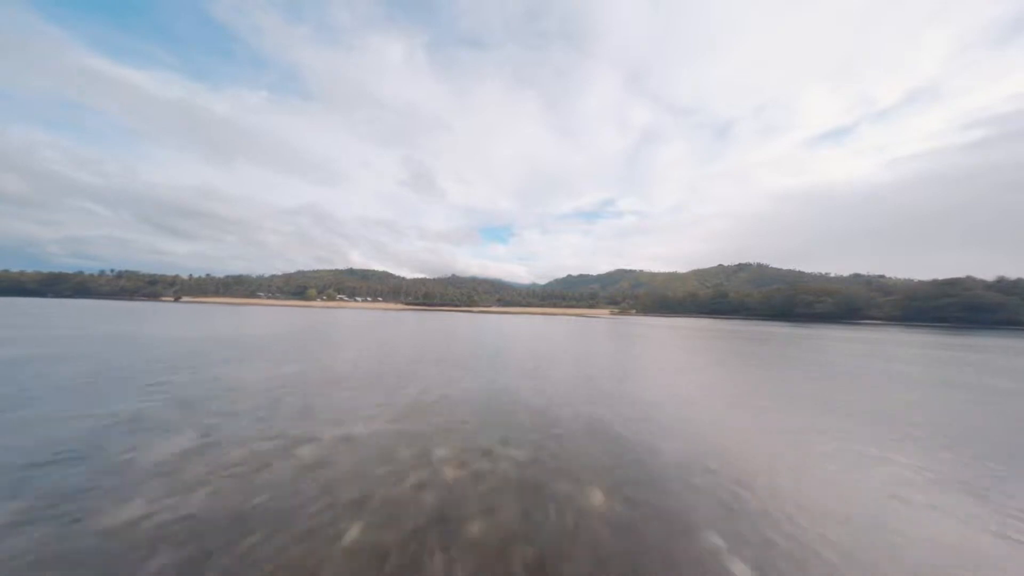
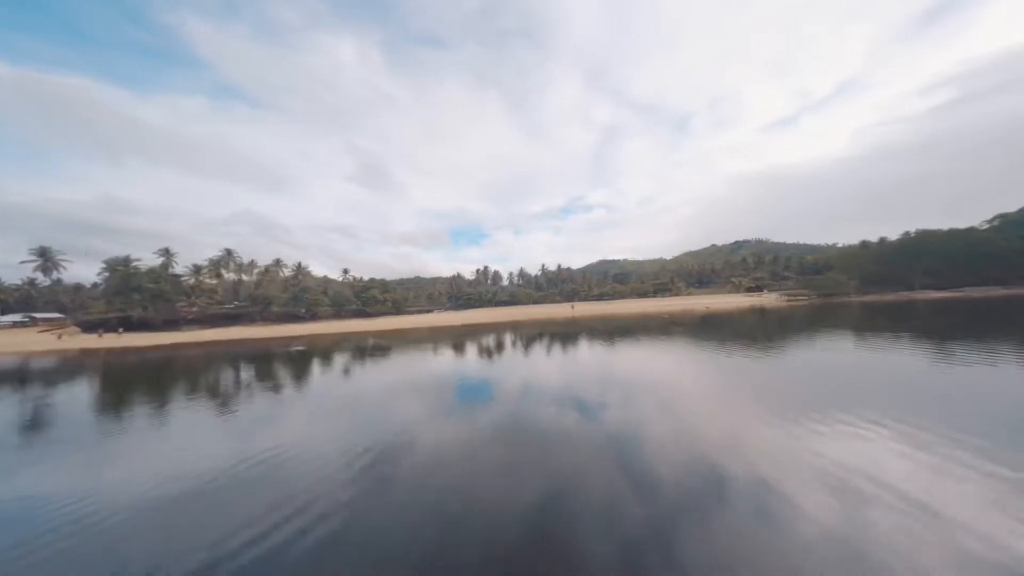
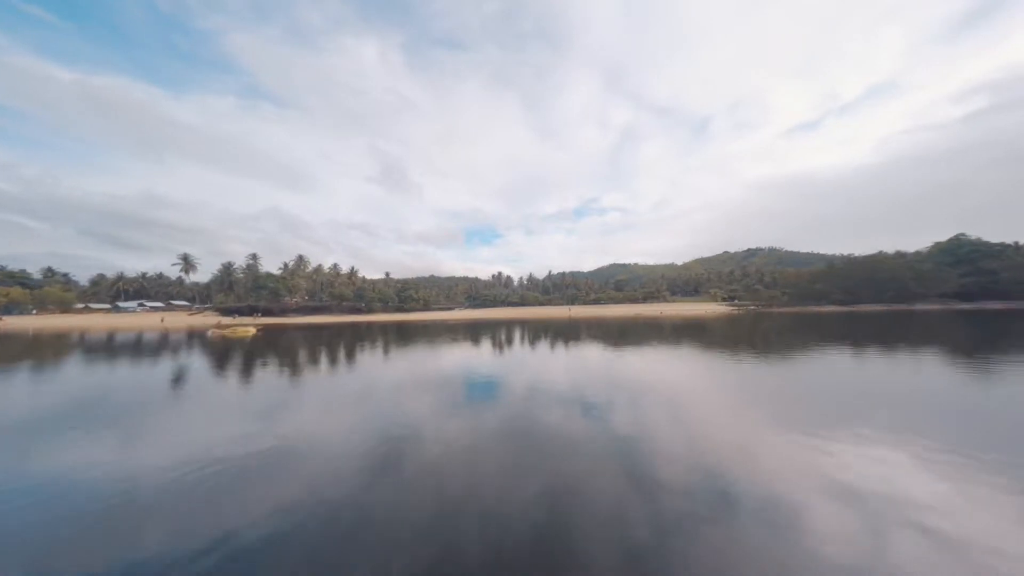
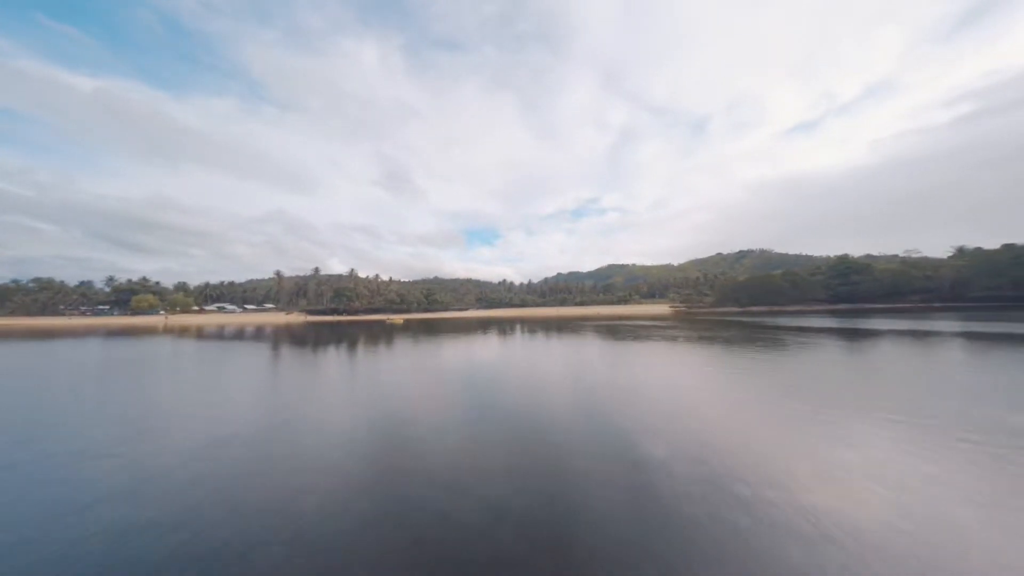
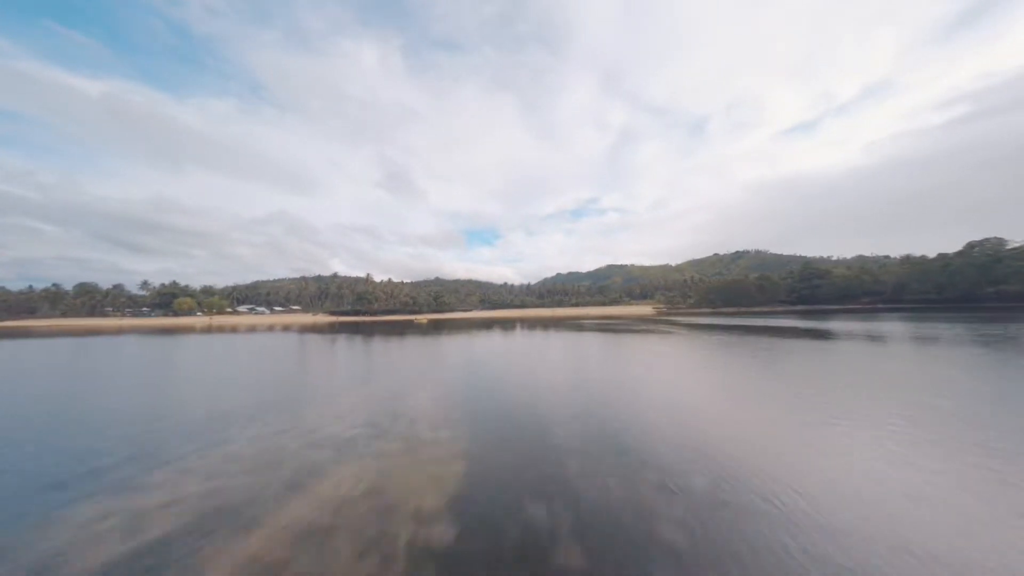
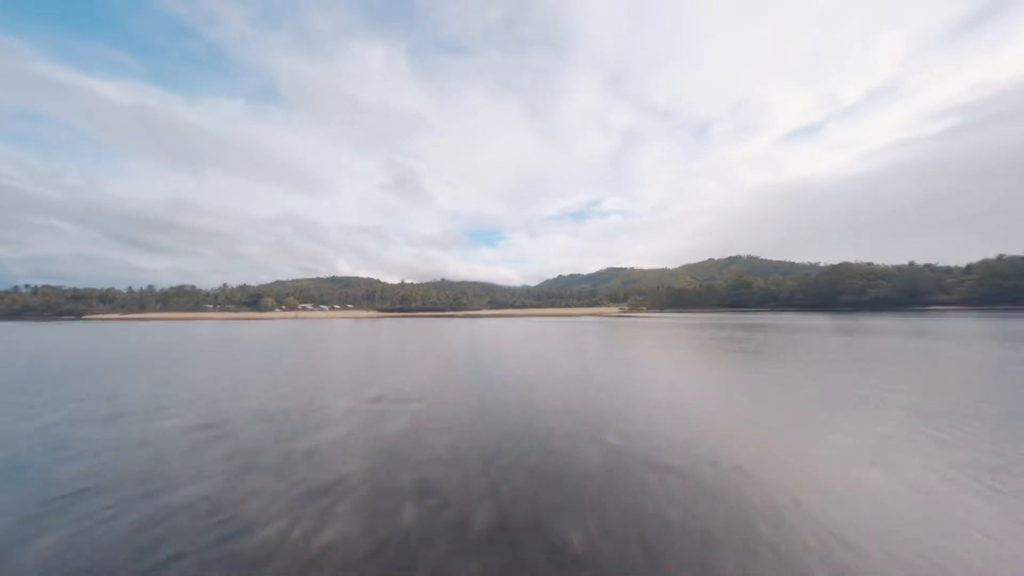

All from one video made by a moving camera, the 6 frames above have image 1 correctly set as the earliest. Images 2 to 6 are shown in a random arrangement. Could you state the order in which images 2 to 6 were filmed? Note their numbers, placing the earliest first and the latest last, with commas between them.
6, 5, 4, 3, 2
